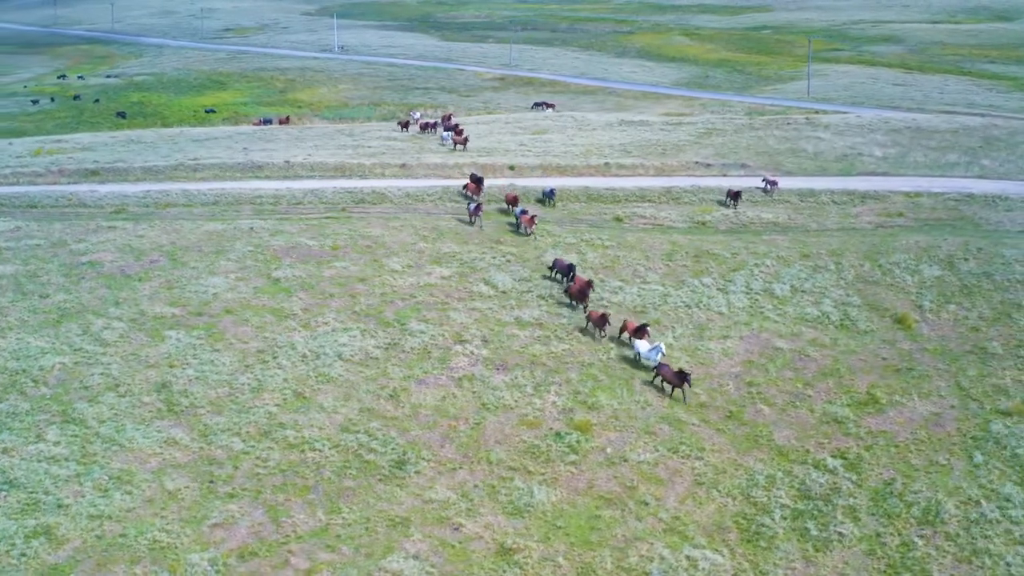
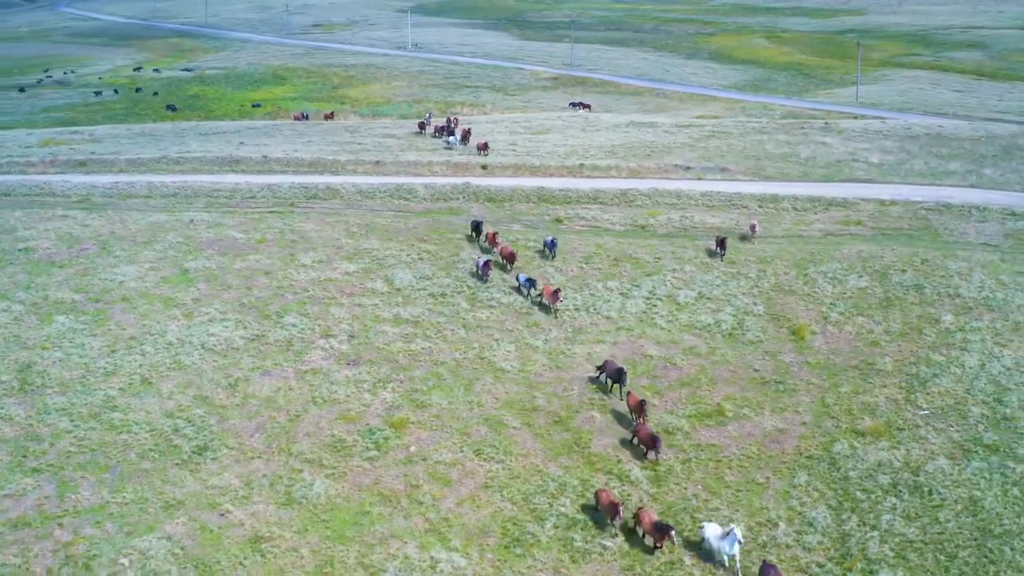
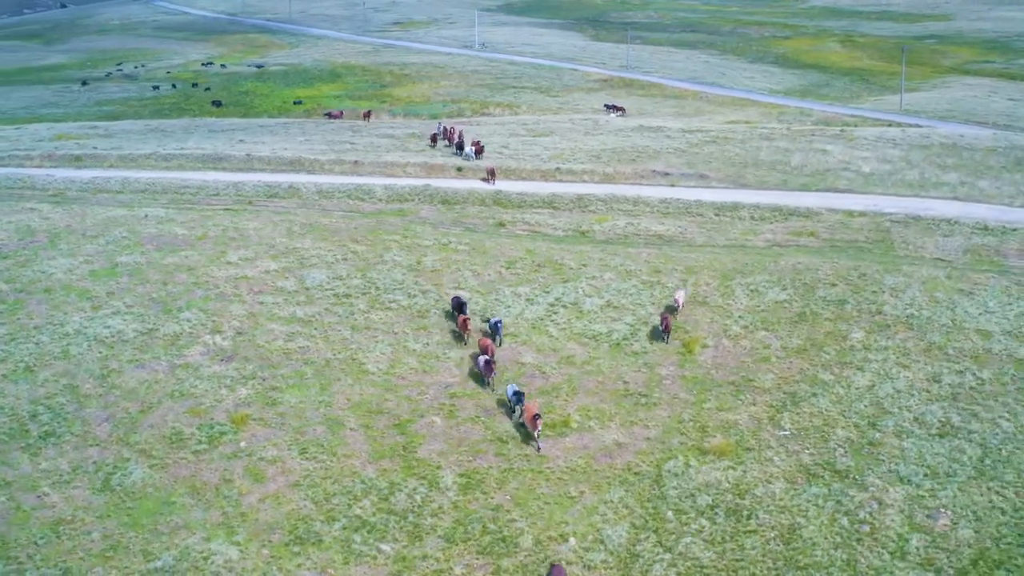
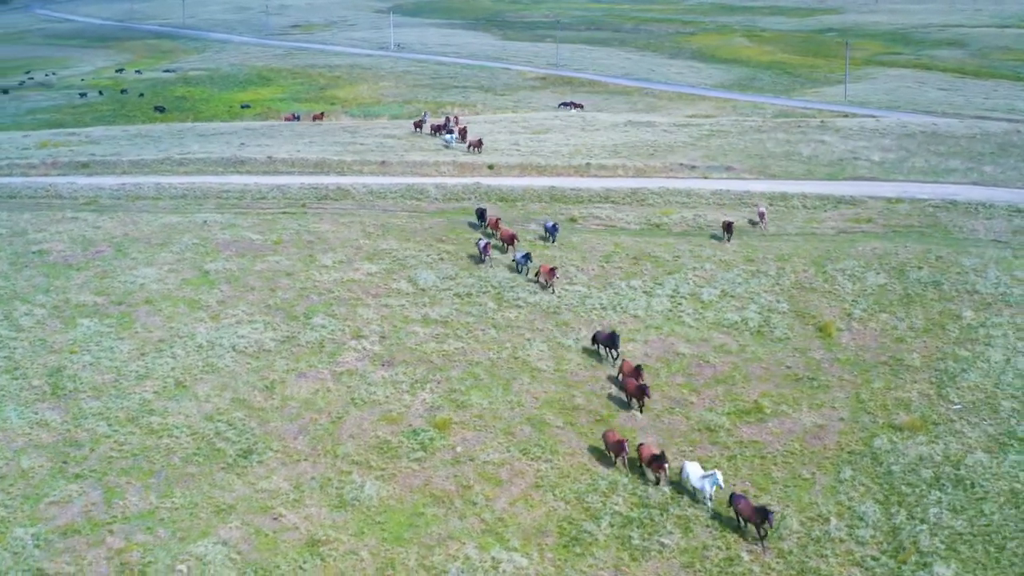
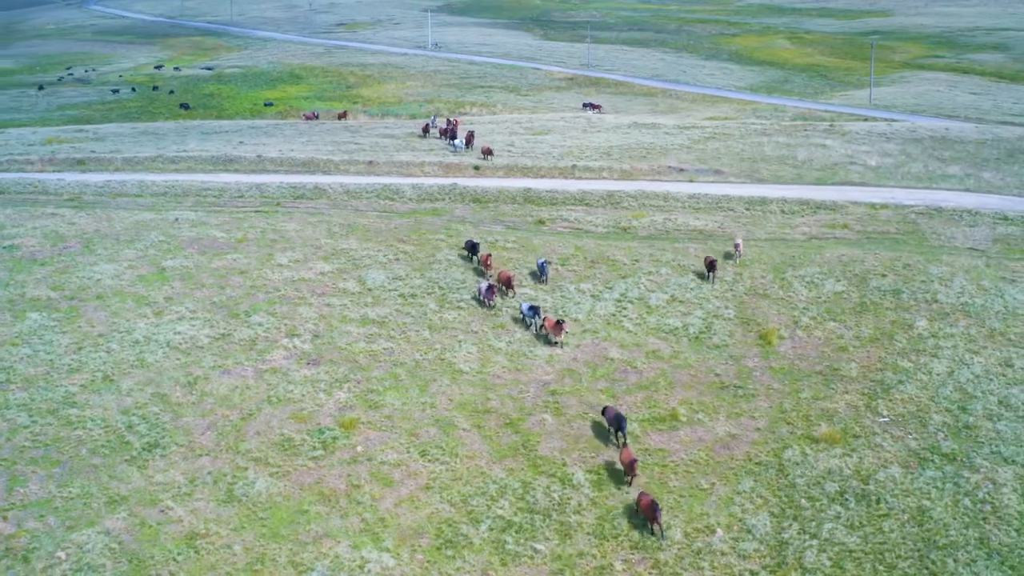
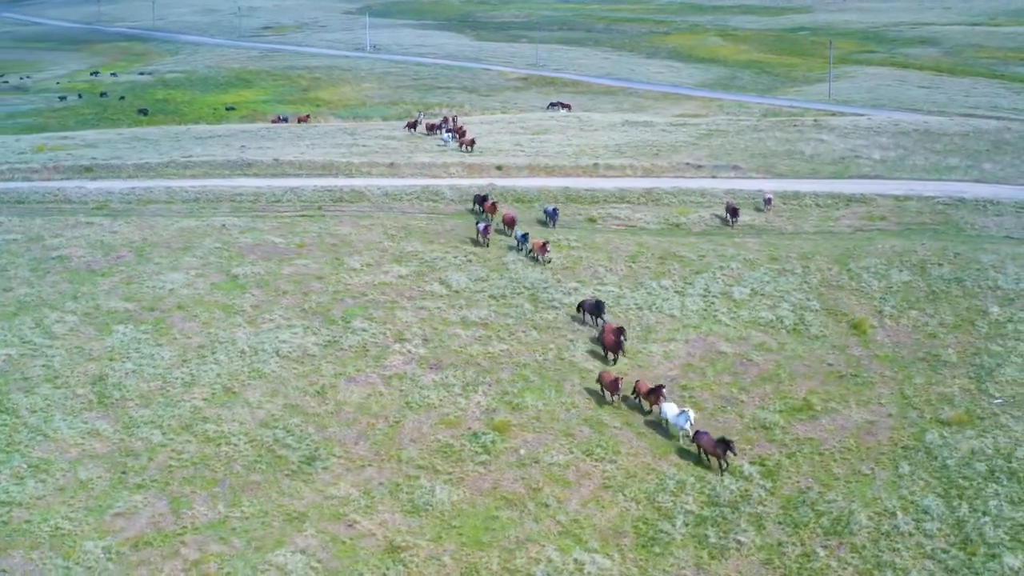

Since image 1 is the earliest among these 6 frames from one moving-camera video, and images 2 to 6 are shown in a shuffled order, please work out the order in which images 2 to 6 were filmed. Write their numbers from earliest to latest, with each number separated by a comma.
6, 4, 2, 5, 3
